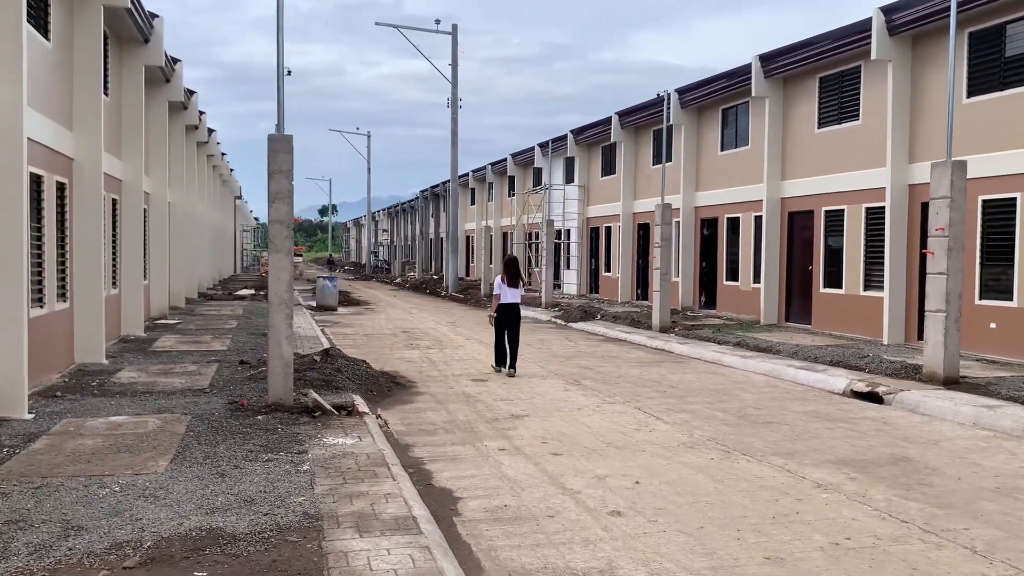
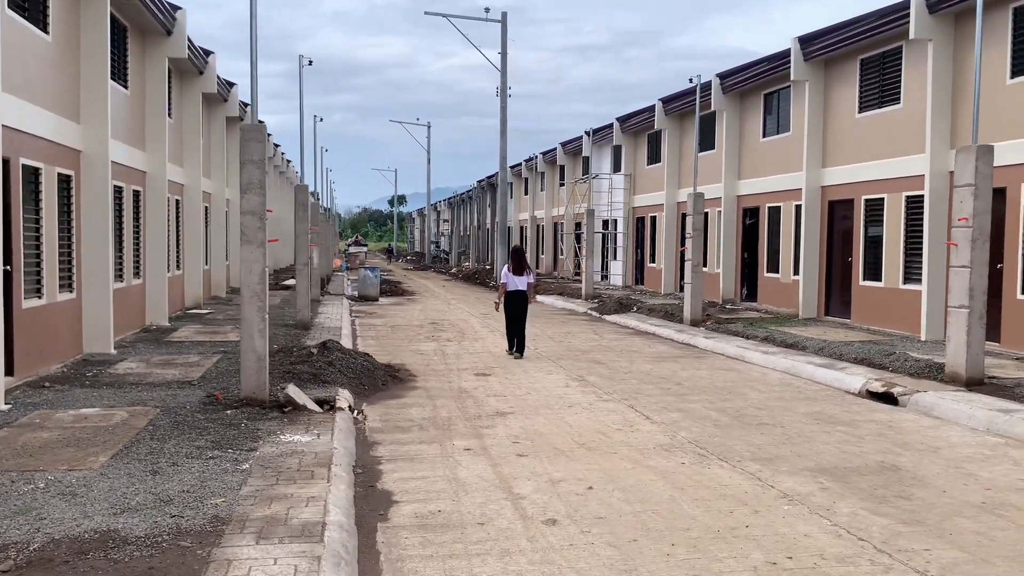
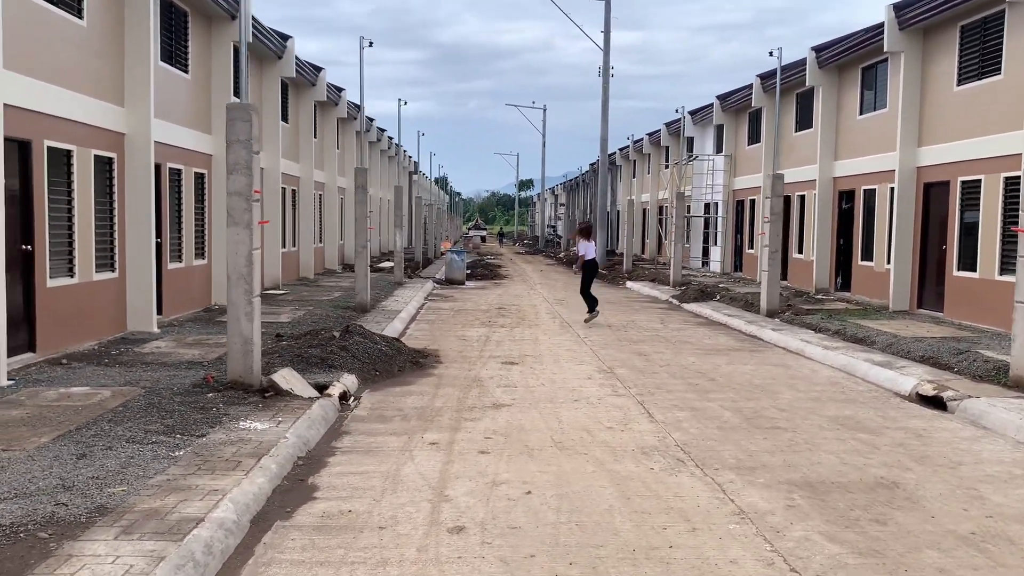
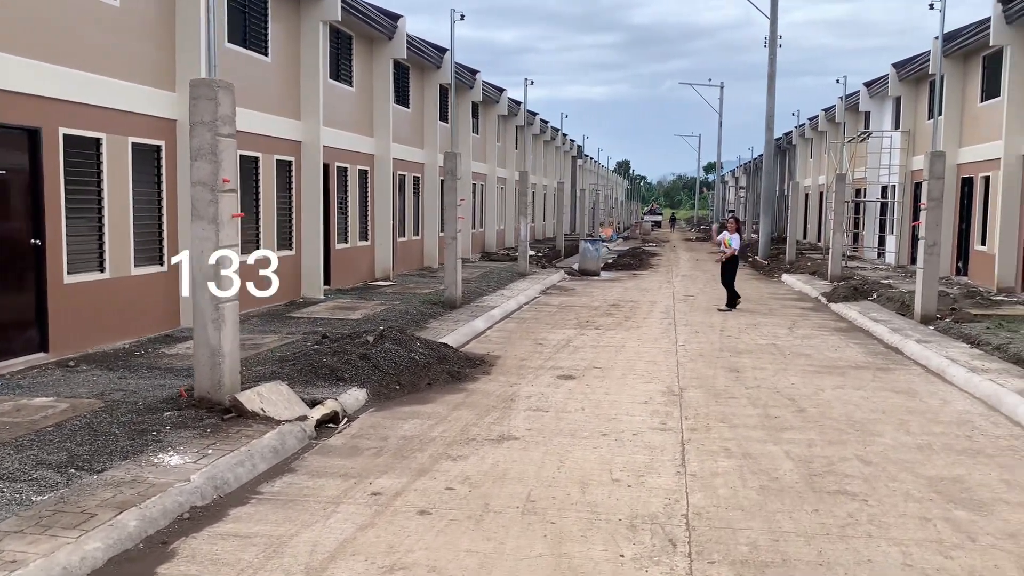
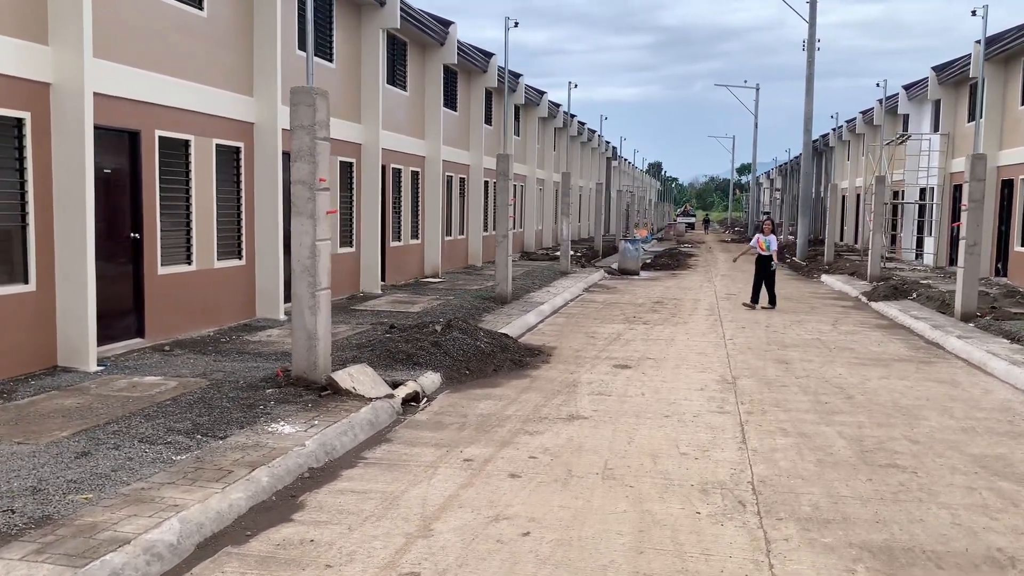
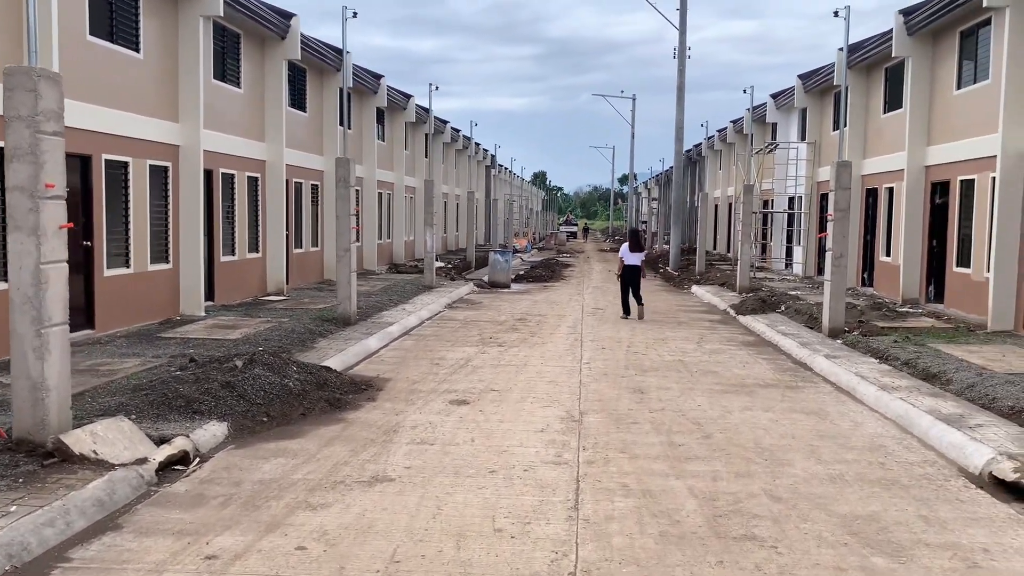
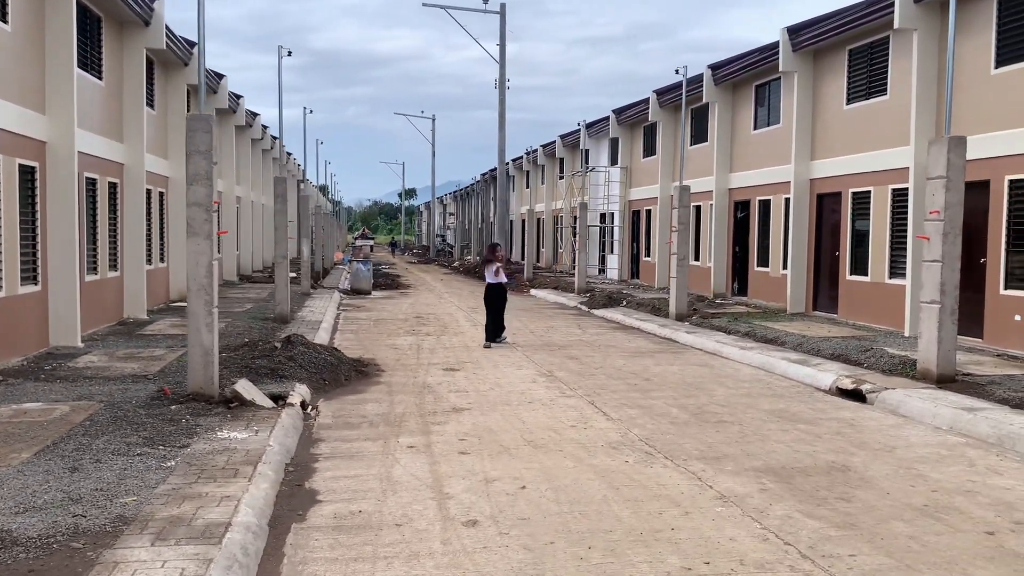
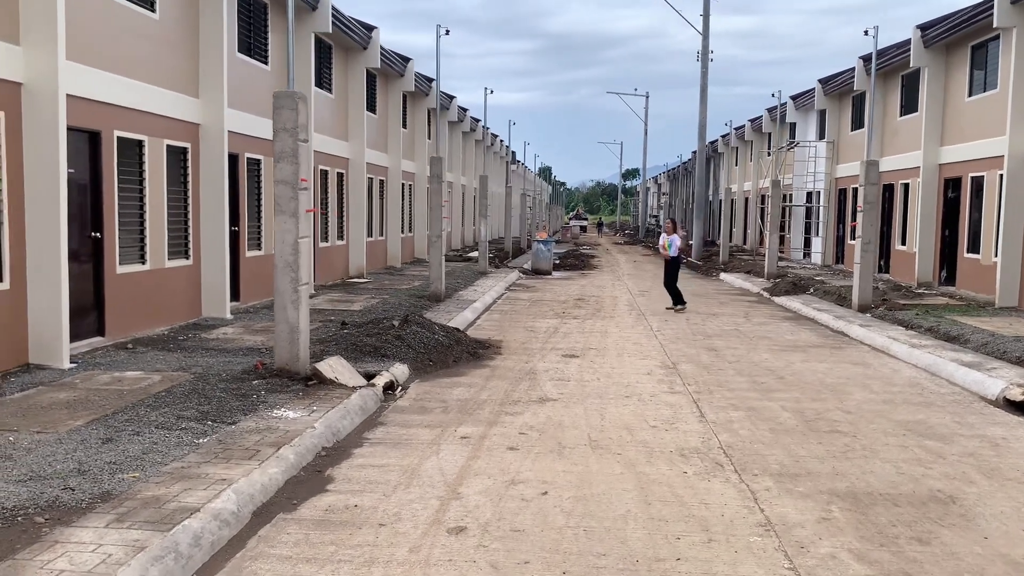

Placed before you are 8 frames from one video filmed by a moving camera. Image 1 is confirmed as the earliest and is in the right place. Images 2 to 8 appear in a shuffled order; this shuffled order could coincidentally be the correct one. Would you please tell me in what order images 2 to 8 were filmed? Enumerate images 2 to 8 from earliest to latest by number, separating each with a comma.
2, 7, 3, 8, 5, 4, 6
